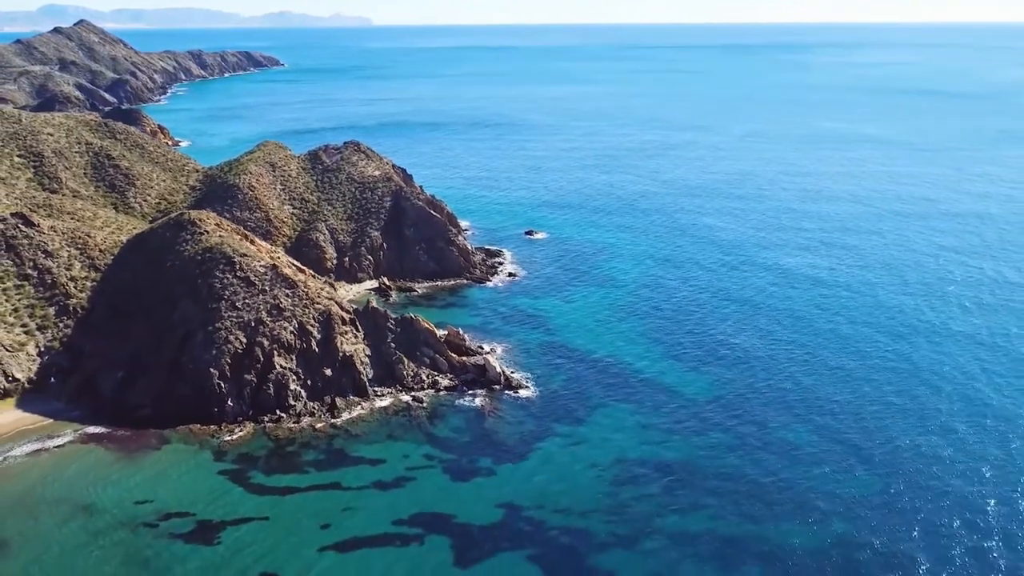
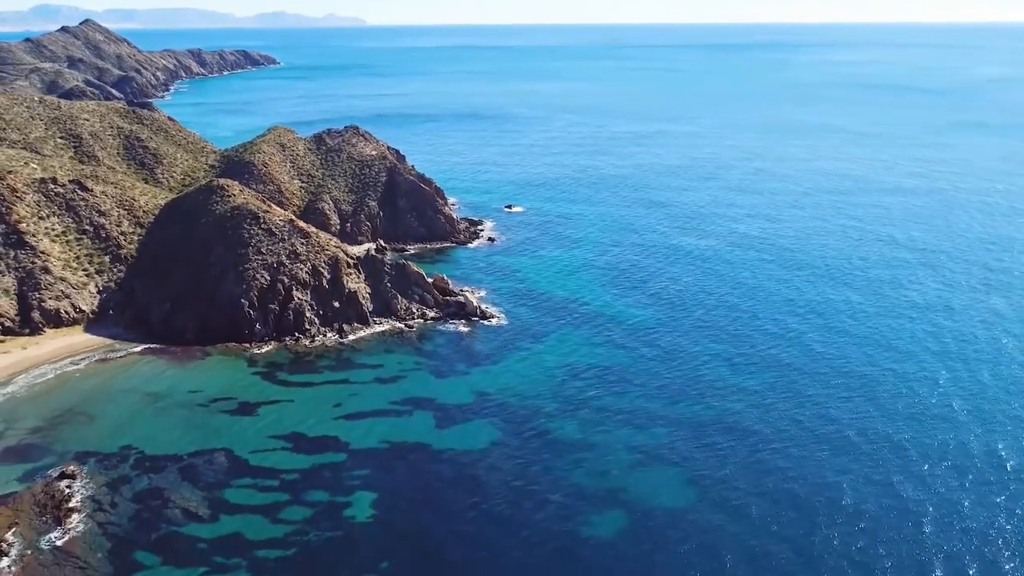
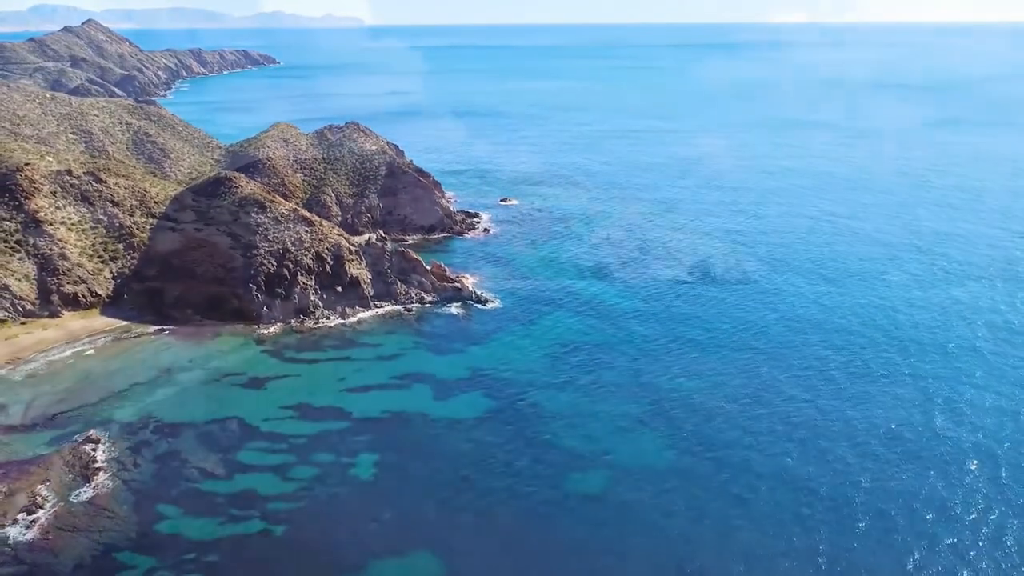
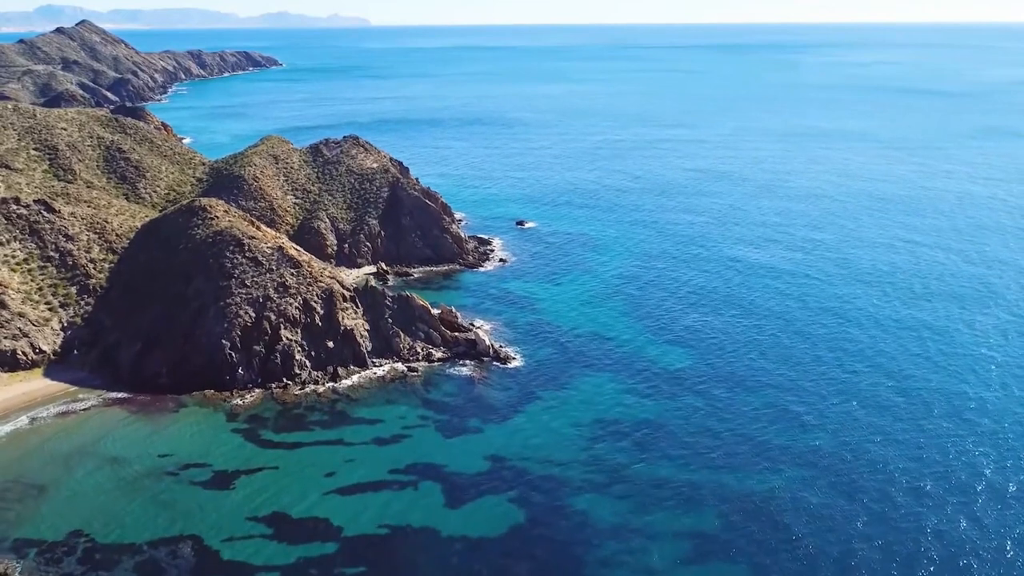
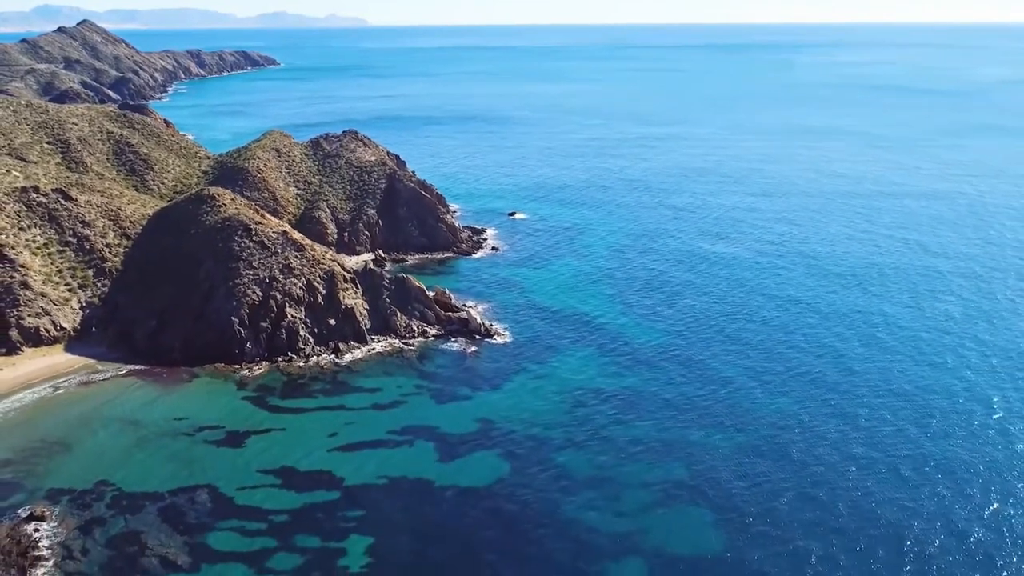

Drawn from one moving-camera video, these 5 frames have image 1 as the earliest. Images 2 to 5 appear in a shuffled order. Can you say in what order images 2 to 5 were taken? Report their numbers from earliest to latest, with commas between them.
4, 5, 2, 3
